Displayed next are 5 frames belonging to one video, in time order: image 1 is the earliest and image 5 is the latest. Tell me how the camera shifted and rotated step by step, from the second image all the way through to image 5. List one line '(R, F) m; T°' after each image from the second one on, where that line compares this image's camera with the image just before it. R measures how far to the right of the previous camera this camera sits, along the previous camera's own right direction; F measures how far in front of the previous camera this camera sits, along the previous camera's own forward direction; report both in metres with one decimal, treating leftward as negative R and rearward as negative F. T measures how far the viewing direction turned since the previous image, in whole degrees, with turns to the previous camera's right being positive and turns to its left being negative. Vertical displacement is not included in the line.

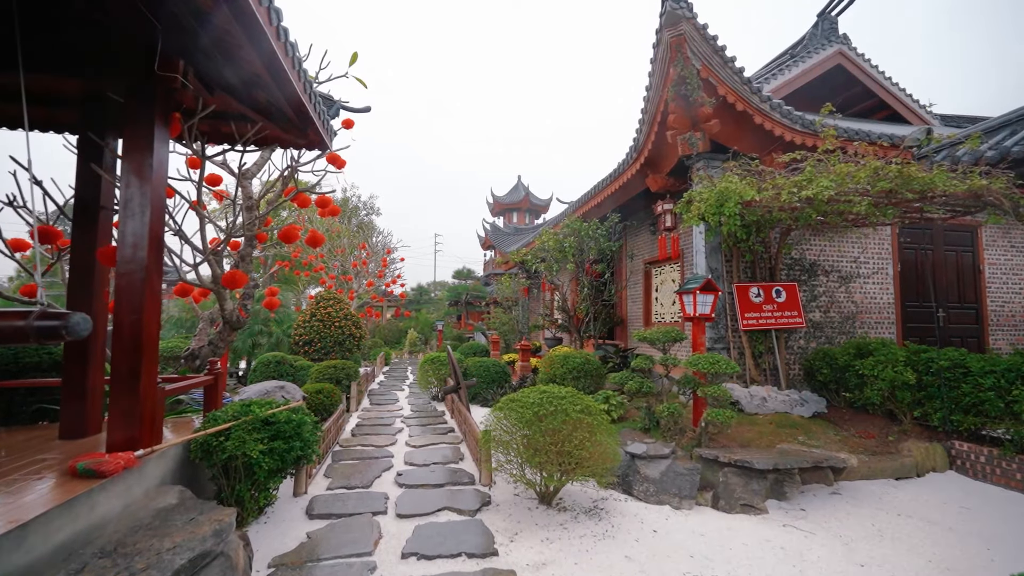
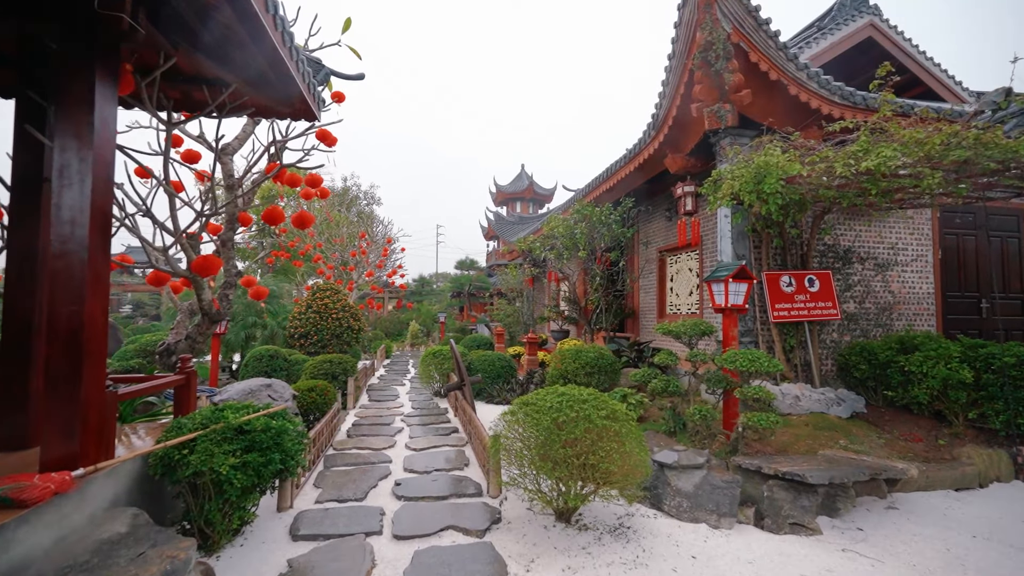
(-0.1, +0.4) m; 0°
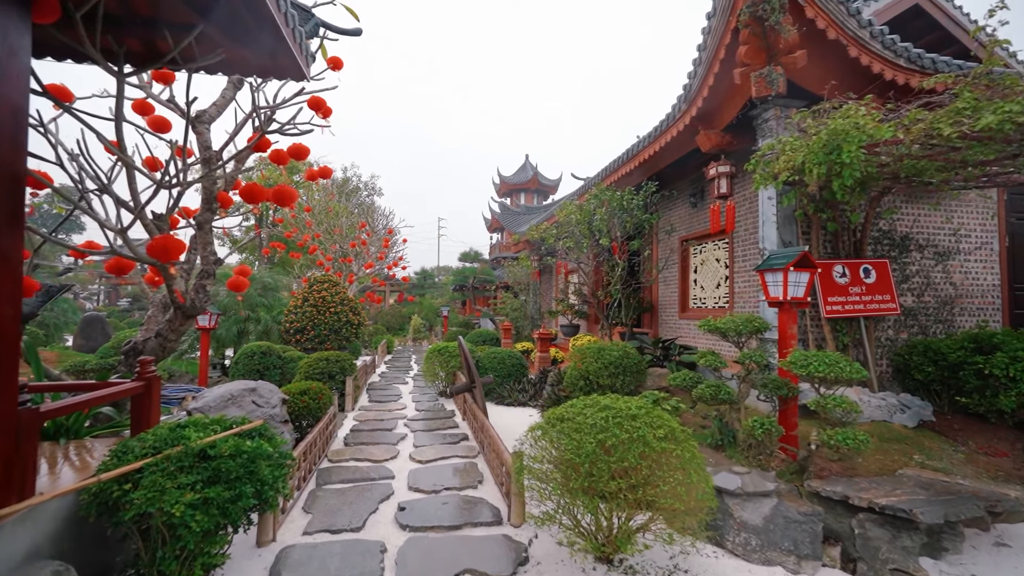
(-0.1, +0.6) m; 0°
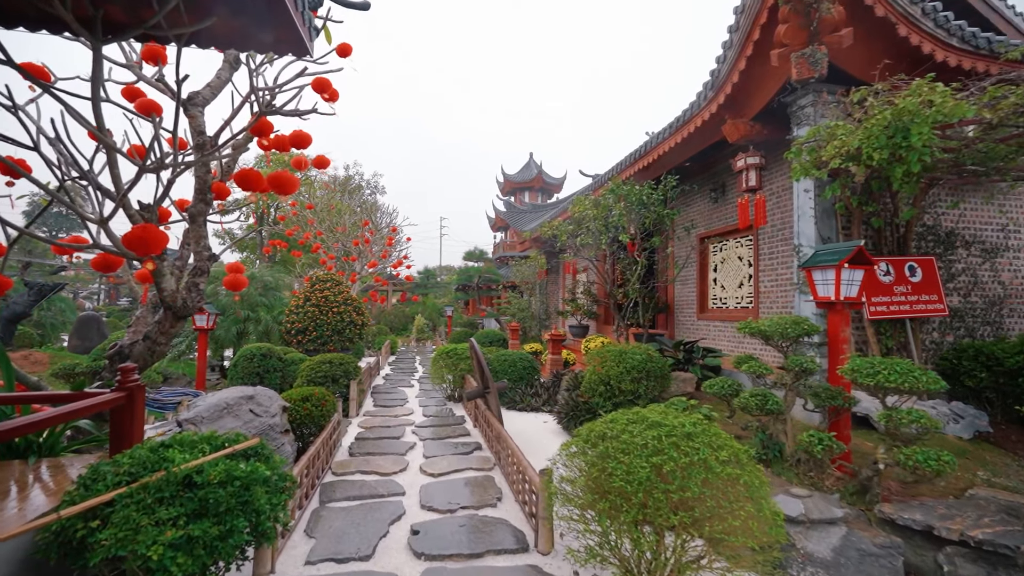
(-0.1, +0.3) m; 0°
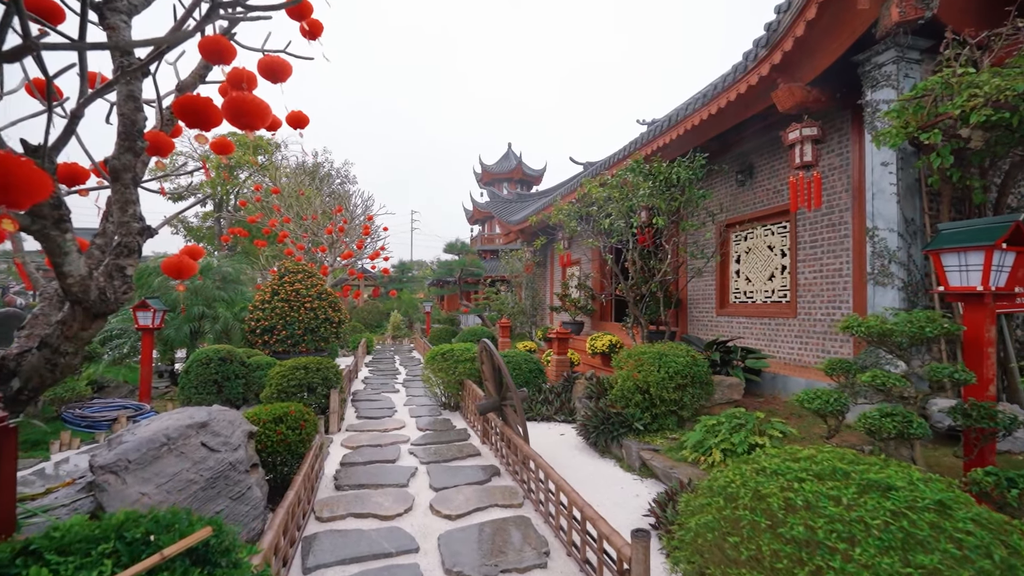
(-0.4, +0.8) m; +4°
